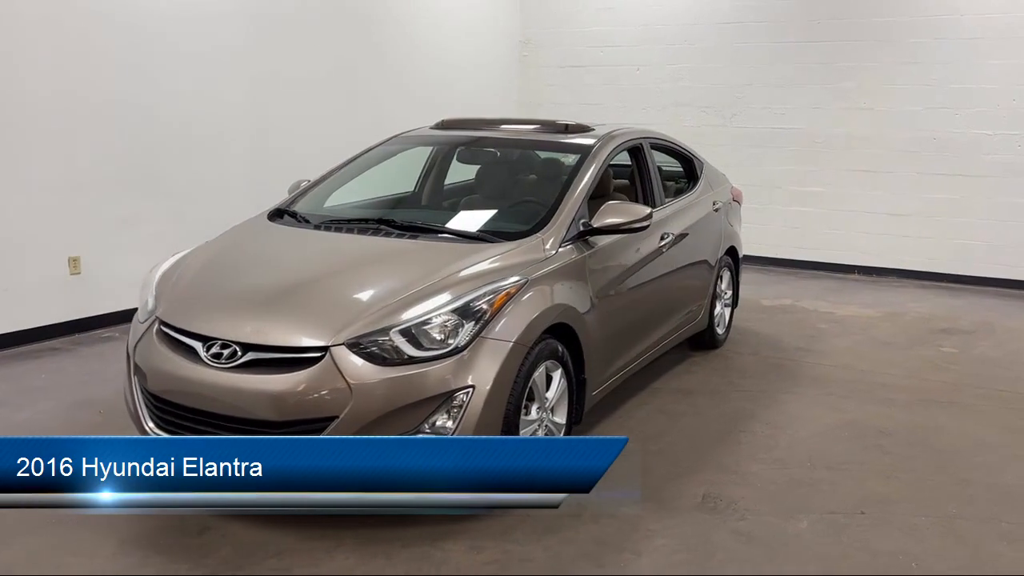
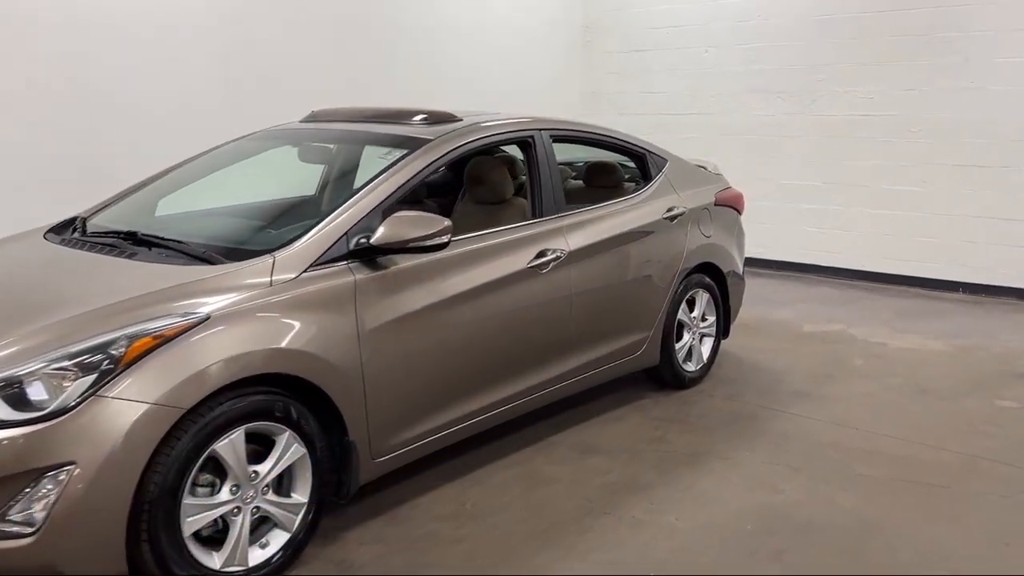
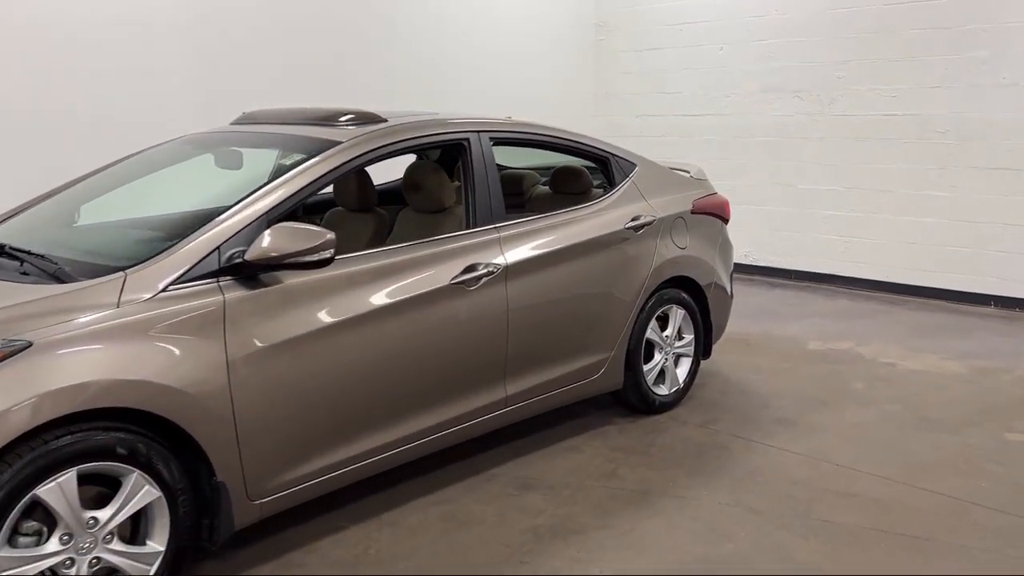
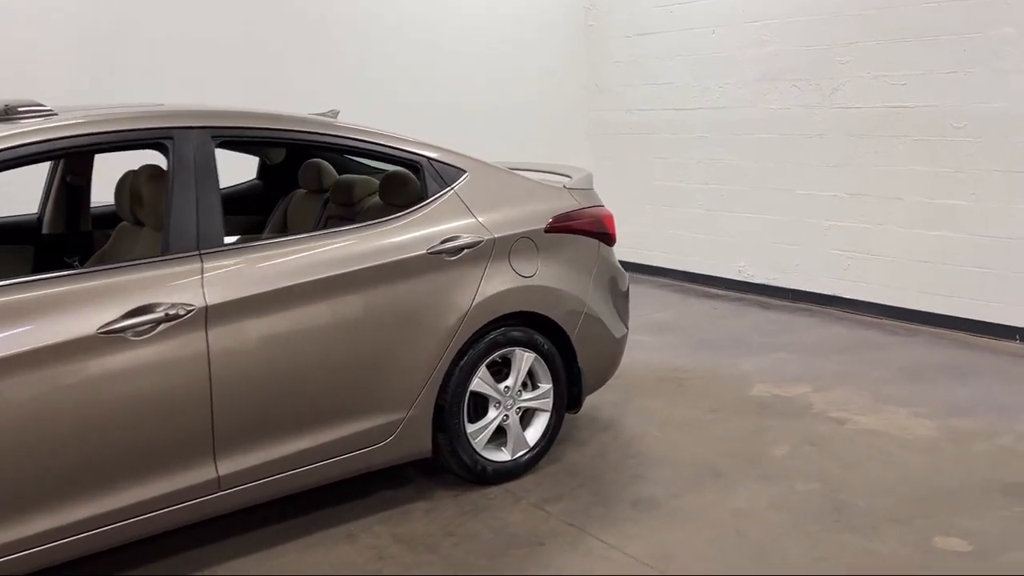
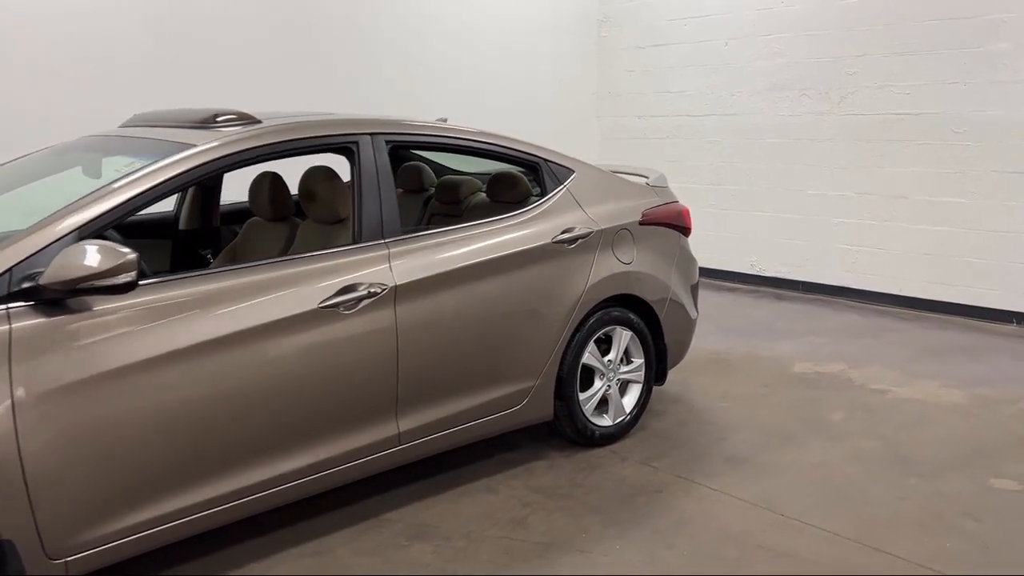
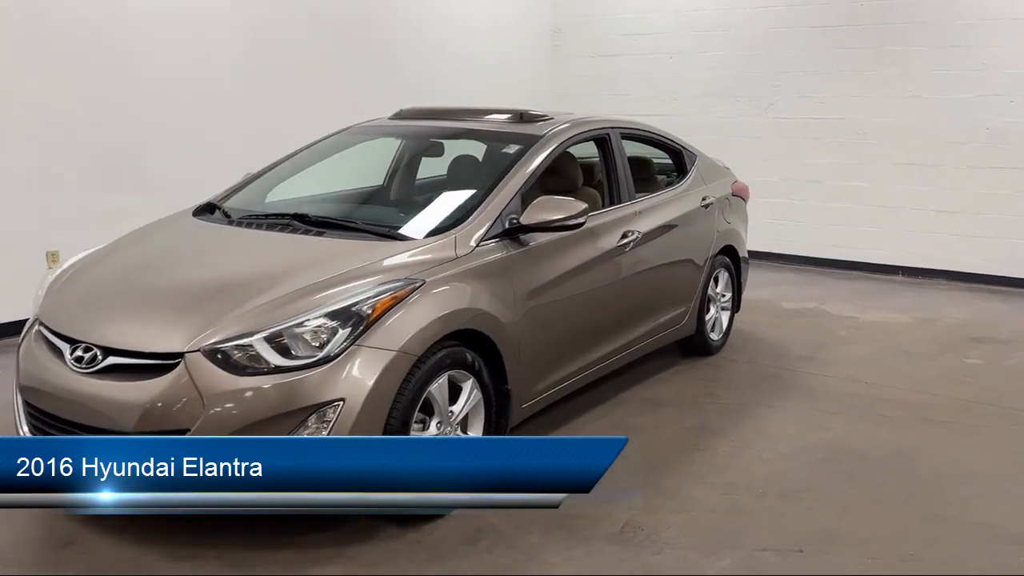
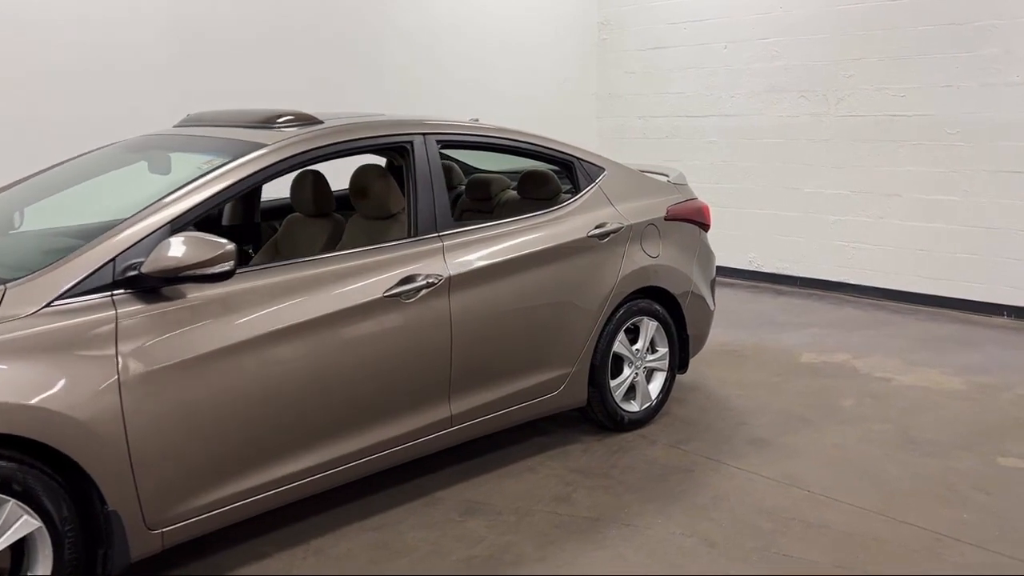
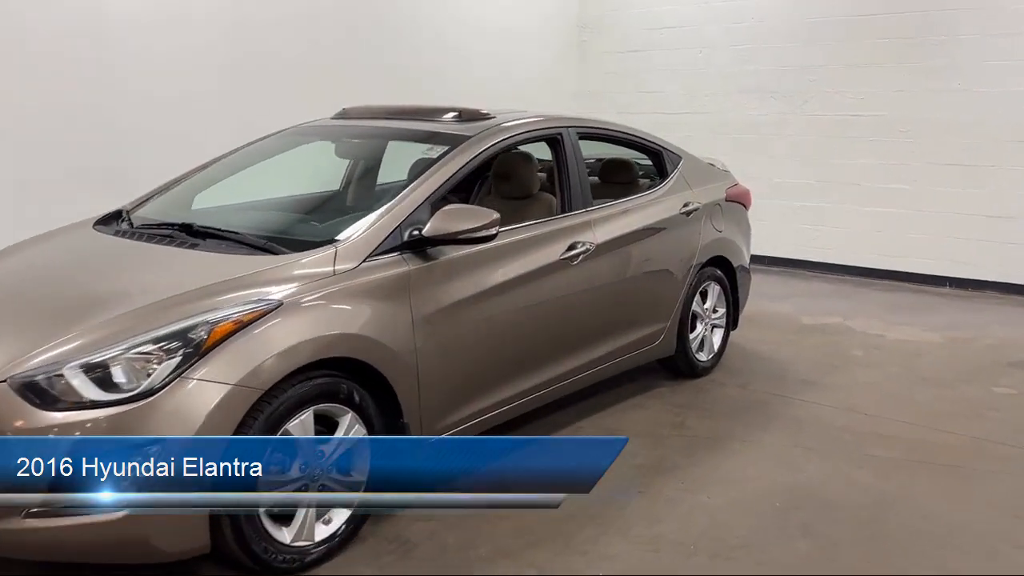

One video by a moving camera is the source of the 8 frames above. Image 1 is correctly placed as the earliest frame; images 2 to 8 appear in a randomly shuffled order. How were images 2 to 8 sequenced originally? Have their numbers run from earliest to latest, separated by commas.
6, 8, 2, 3, 7, 5, 4
